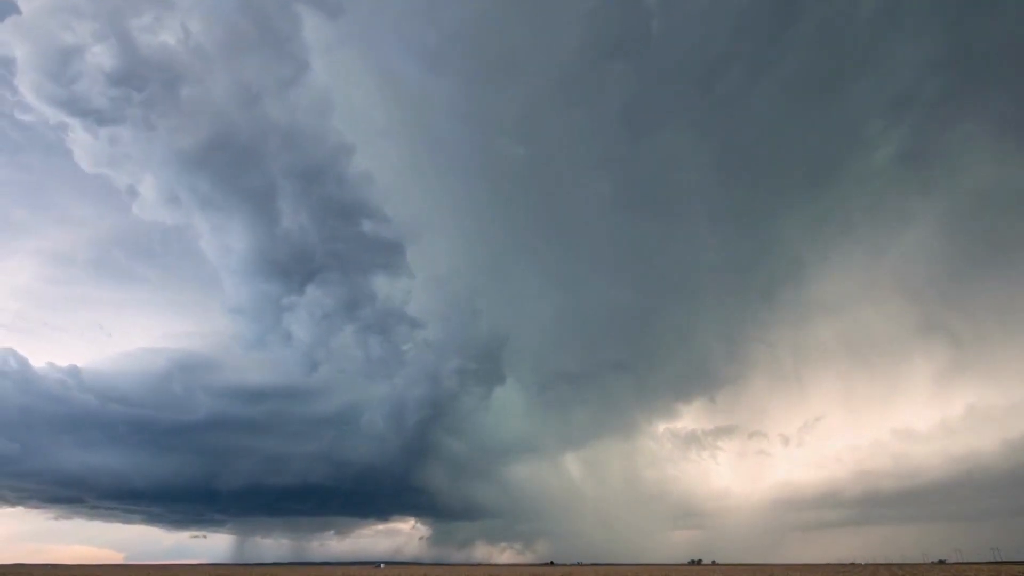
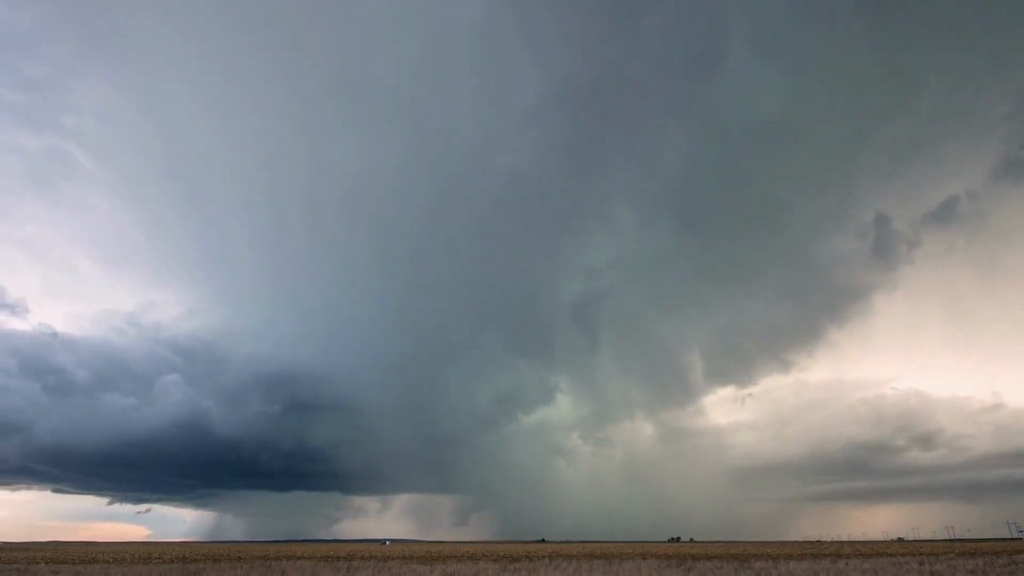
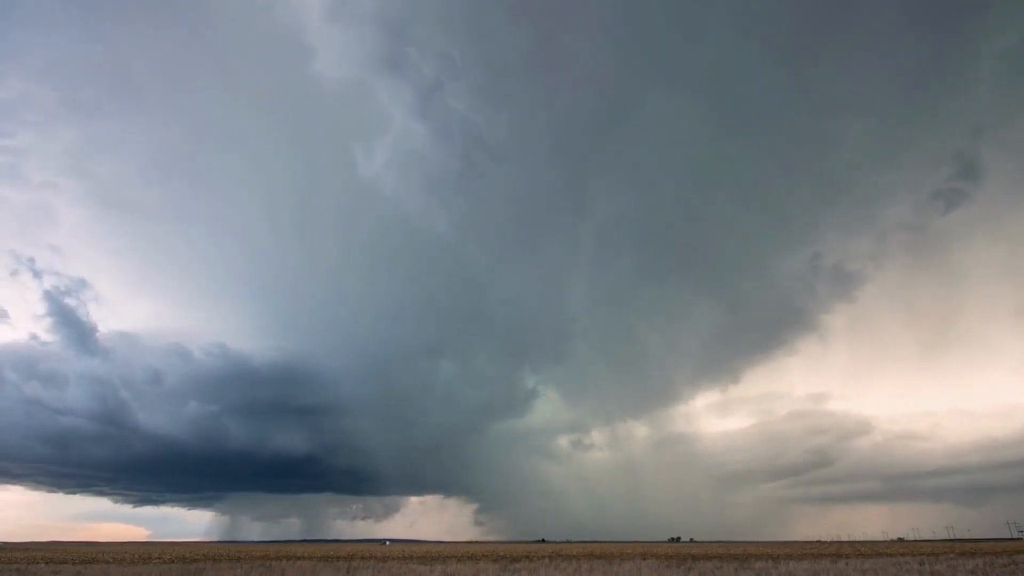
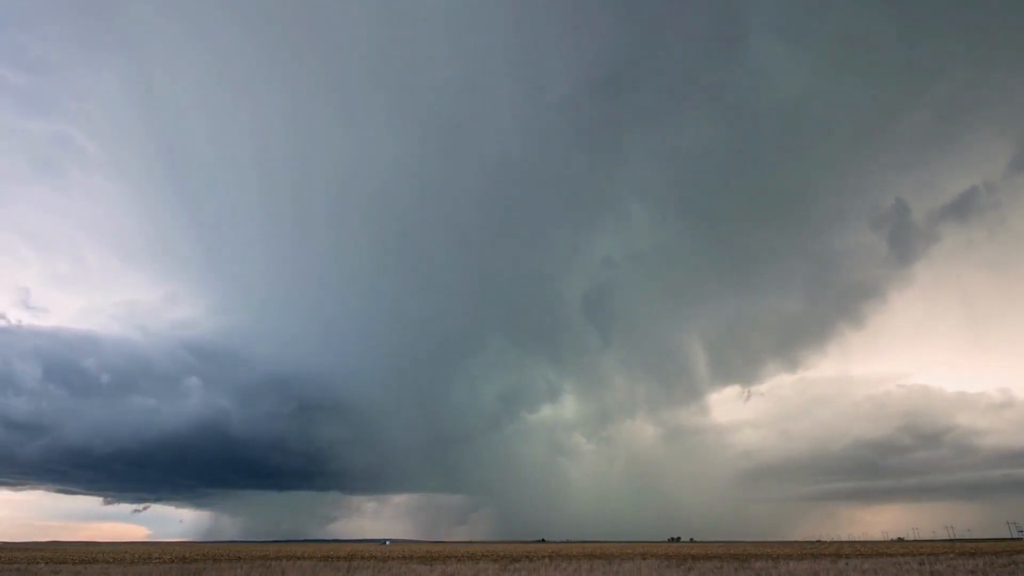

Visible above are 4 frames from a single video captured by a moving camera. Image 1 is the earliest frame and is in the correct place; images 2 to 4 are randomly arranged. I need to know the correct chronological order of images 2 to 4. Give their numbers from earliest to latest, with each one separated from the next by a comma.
3, 2, 4
